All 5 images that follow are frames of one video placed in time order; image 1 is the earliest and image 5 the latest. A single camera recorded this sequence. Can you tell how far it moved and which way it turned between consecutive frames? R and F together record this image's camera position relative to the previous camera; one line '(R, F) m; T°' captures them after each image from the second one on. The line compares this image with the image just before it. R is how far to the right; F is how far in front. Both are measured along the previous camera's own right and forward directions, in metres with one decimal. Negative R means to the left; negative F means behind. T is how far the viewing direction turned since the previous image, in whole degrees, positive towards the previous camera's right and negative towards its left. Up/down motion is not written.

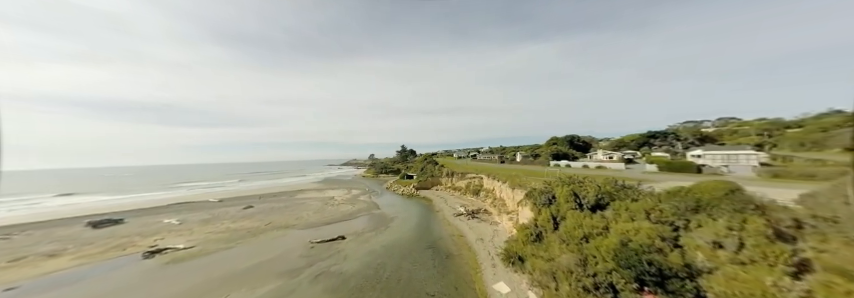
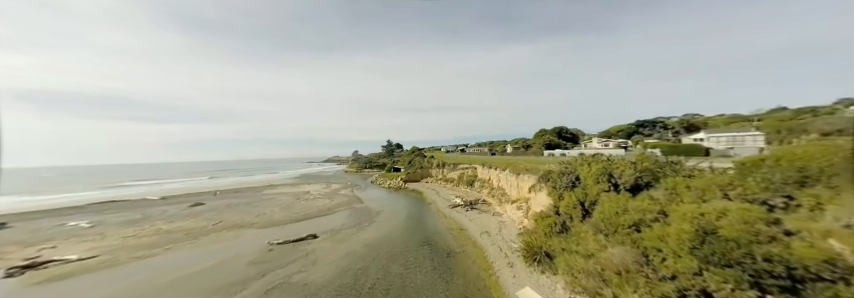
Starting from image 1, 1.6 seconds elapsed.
(-1.0, +4.4) m; +5°
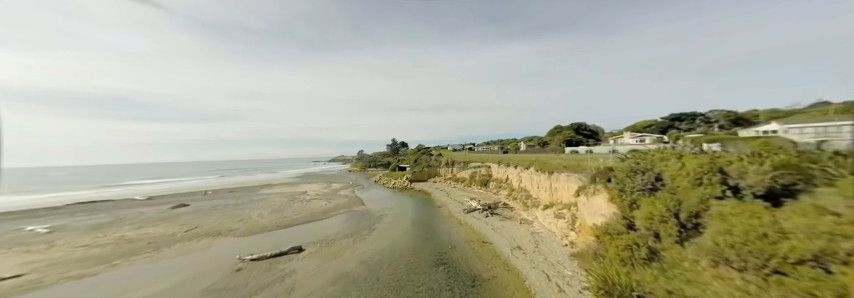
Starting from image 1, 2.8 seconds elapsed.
(-0.6, +4.4) m; -1°
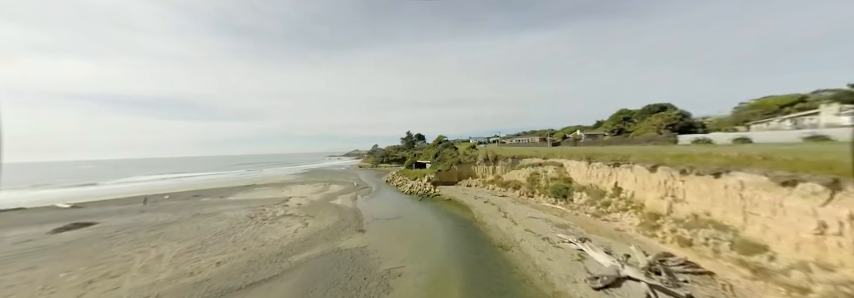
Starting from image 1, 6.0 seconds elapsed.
(-2.3, +14.4) m; -4°
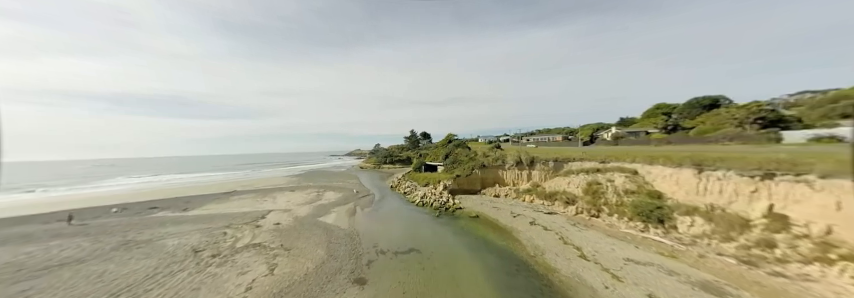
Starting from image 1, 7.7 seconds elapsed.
(-1.8, +7.2) m; 0°
